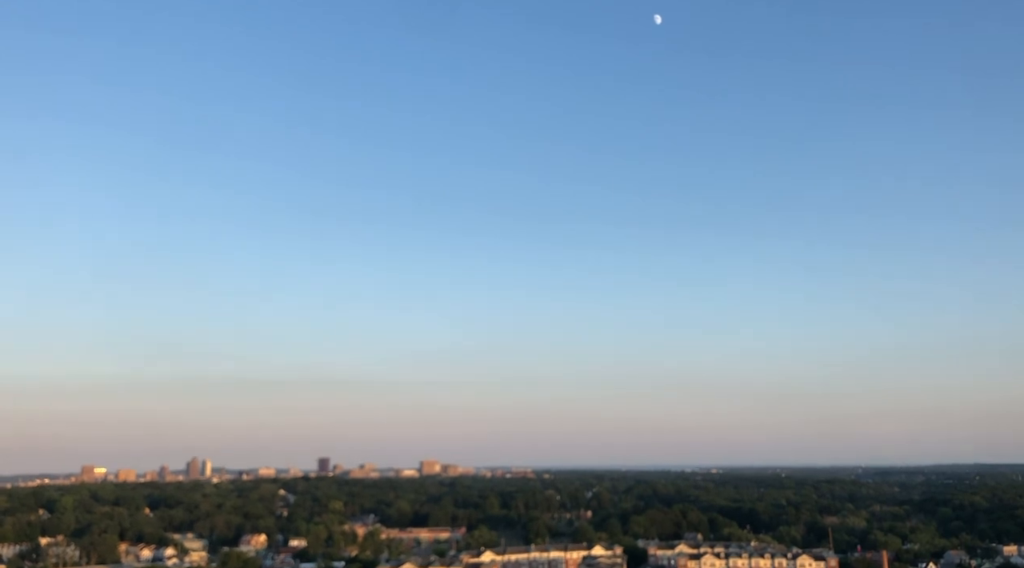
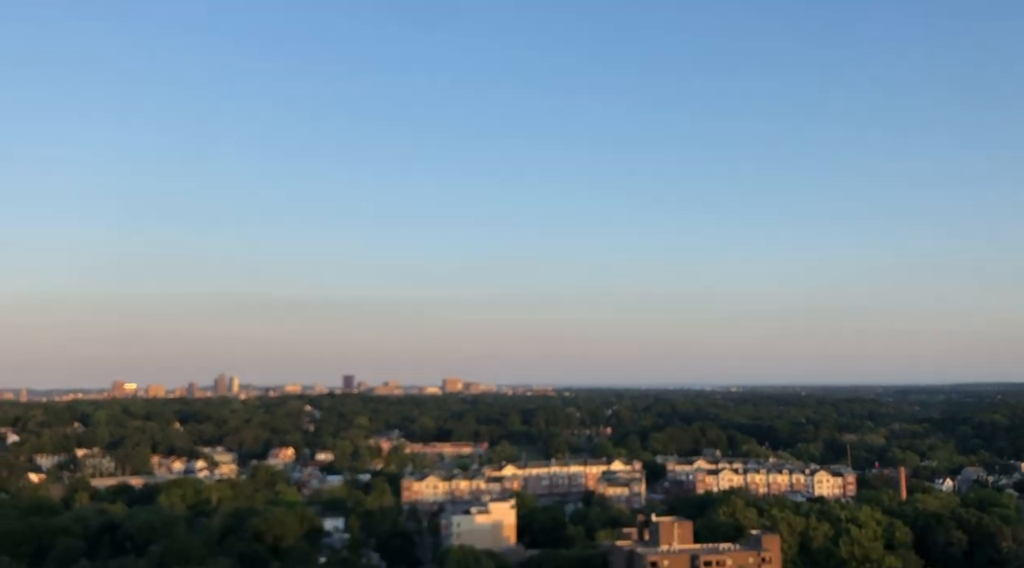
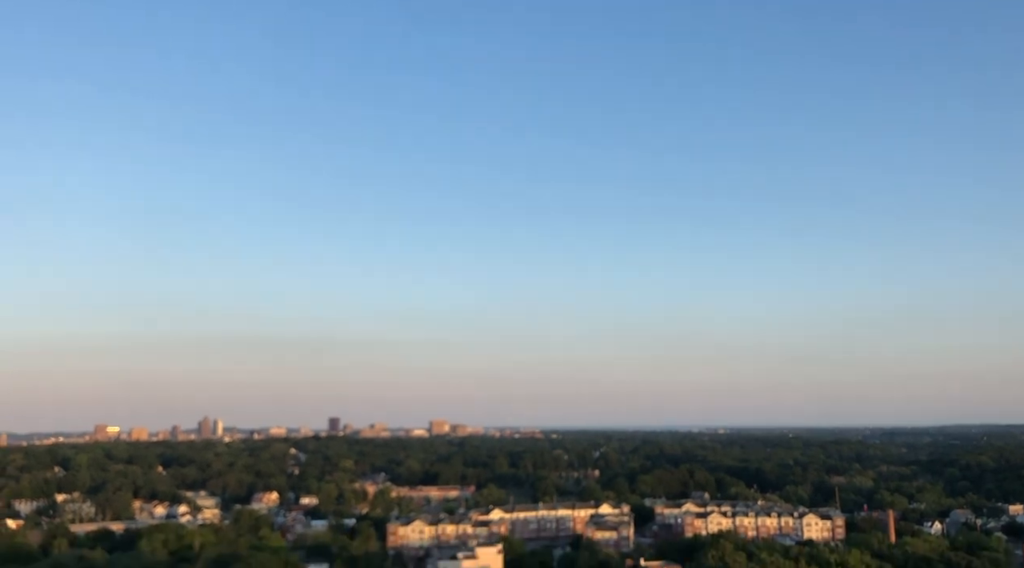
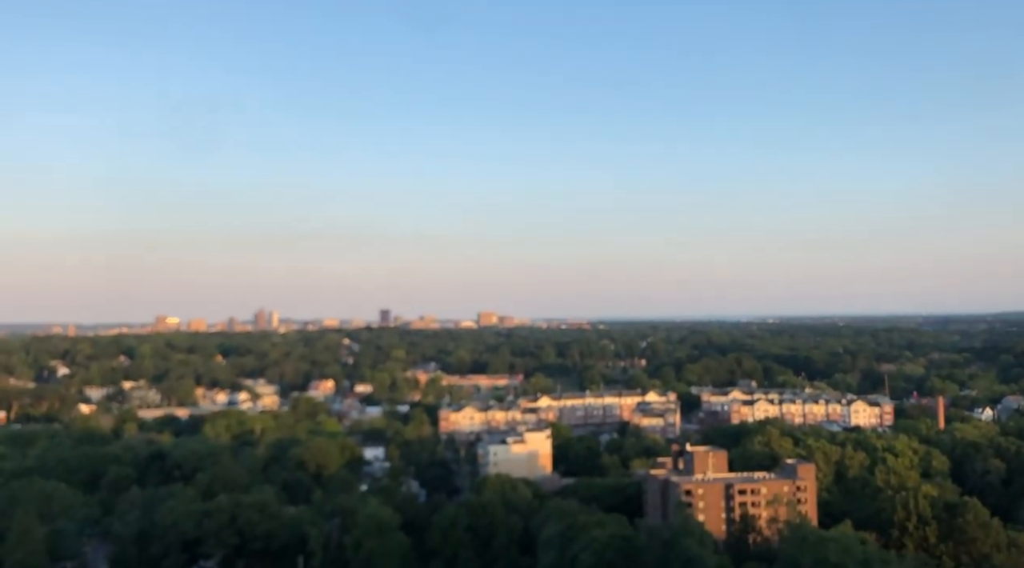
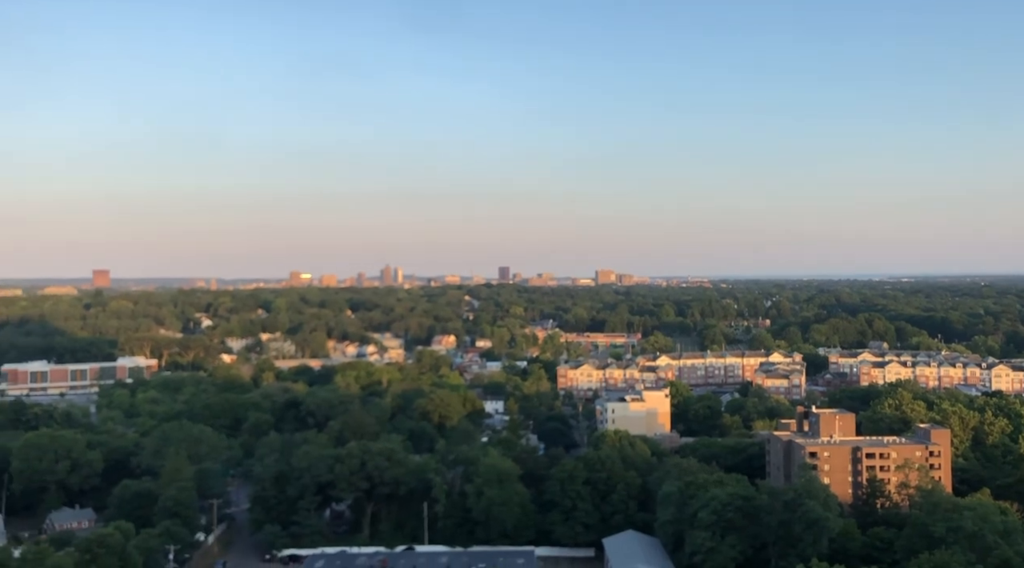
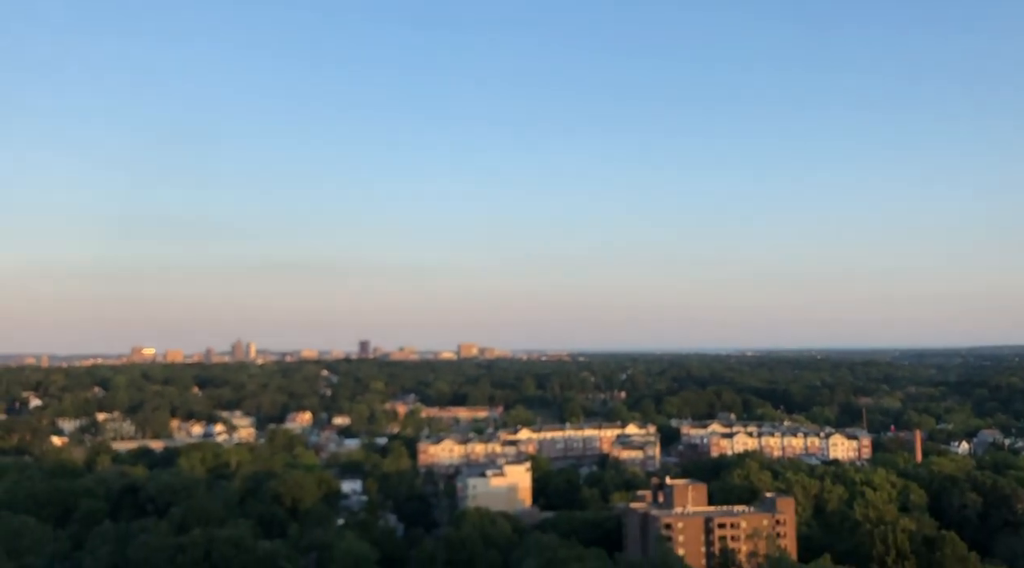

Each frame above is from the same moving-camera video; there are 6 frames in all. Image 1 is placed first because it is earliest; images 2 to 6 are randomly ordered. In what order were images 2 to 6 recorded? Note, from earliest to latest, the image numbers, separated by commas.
3, 2, 6, 4, 5
